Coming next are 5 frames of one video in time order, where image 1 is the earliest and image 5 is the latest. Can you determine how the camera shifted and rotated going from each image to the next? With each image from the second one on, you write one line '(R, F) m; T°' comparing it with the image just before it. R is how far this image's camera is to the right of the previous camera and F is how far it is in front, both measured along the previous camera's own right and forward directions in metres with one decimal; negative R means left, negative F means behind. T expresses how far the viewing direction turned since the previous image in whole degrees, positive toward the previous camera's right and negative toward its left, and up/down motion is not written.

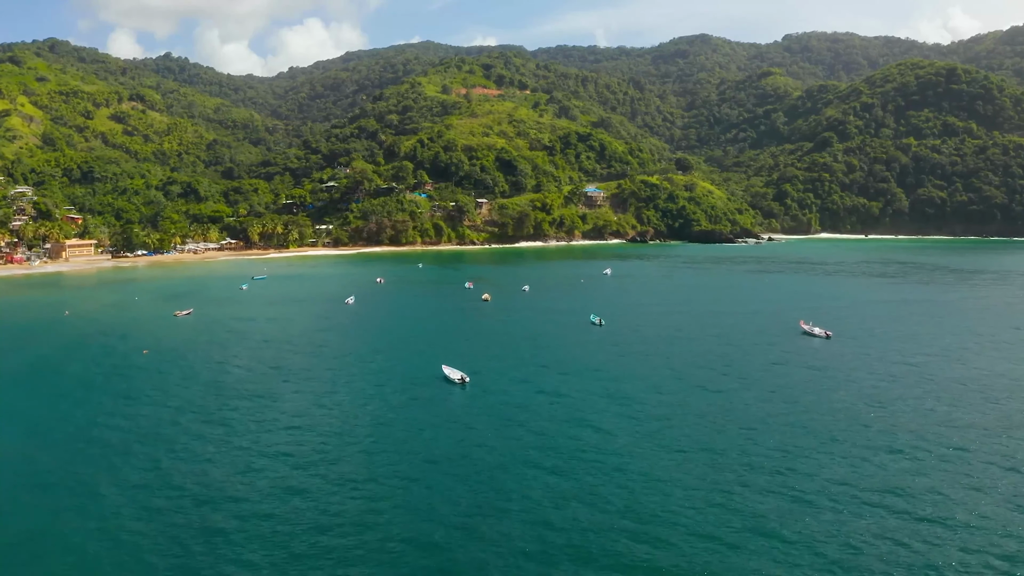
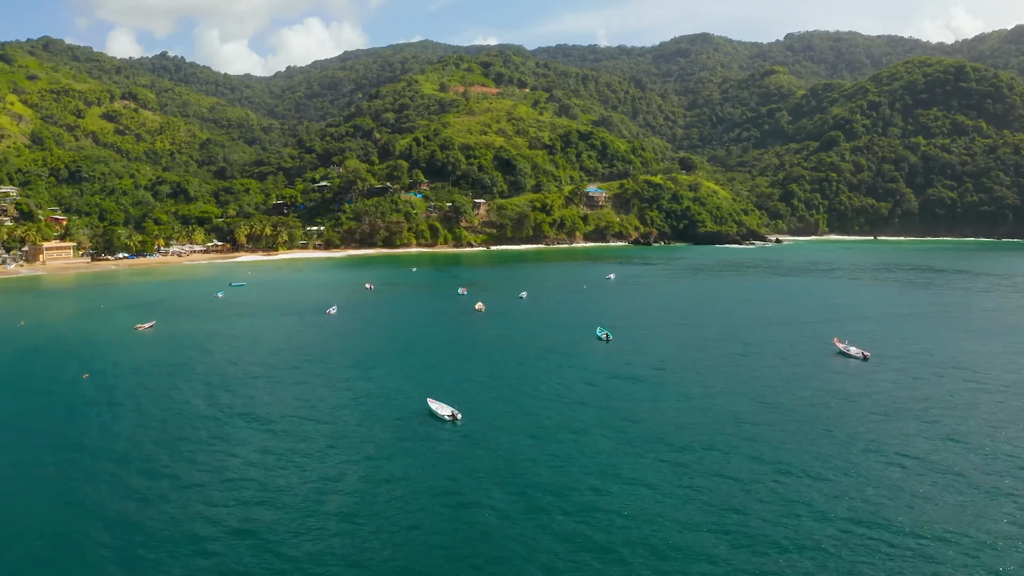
(+0.2, +4.6) m; 0°
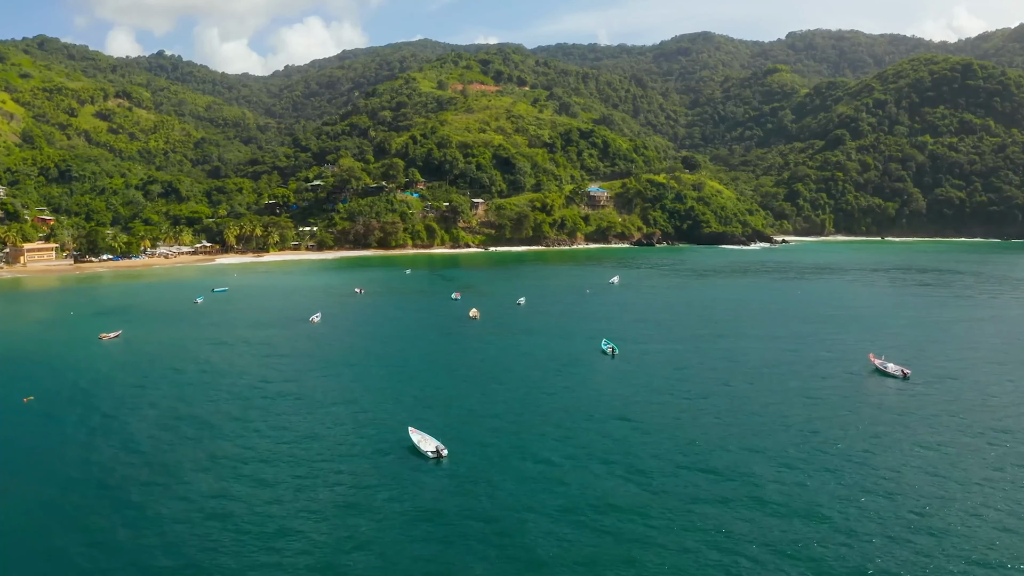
(+0.2, +3.5) m; 0°
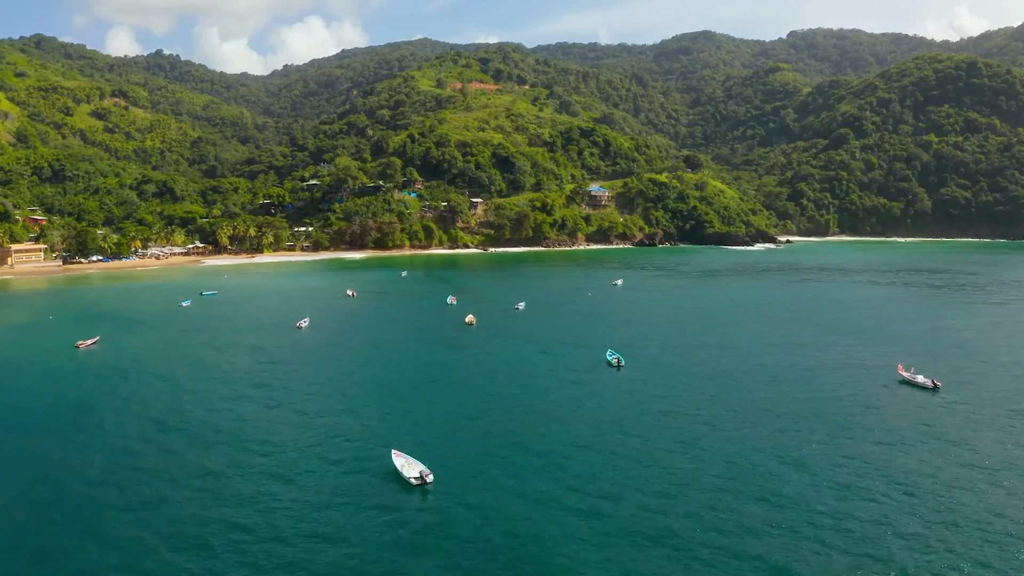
(+0.1, +2.3) m; 0°
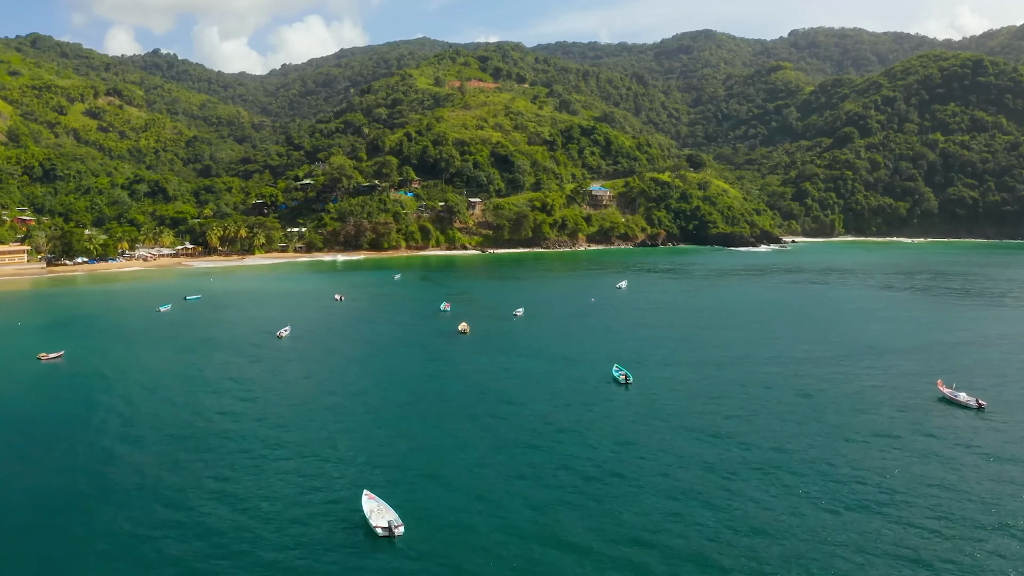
(+0.1, +2.9) m; 0°
